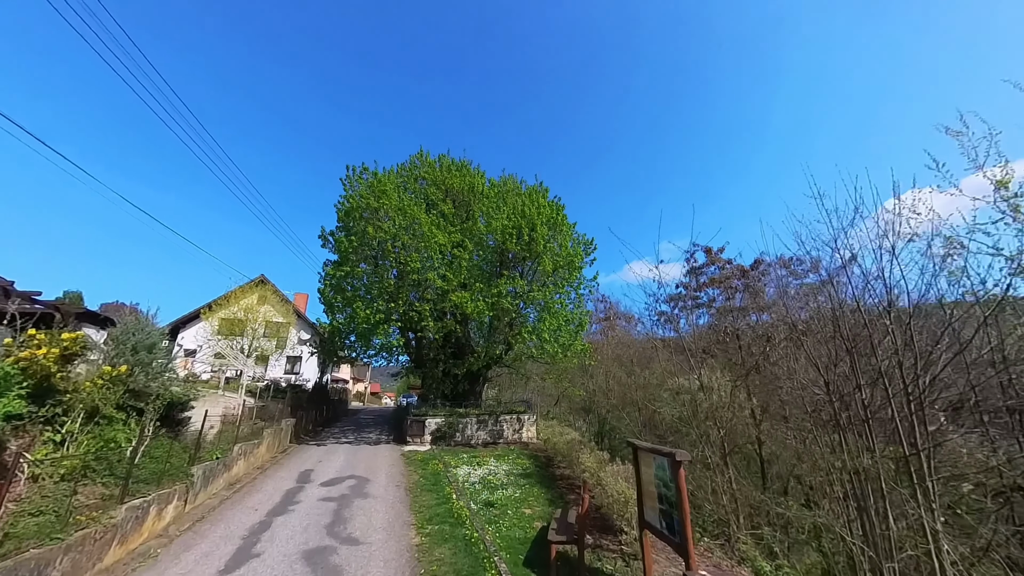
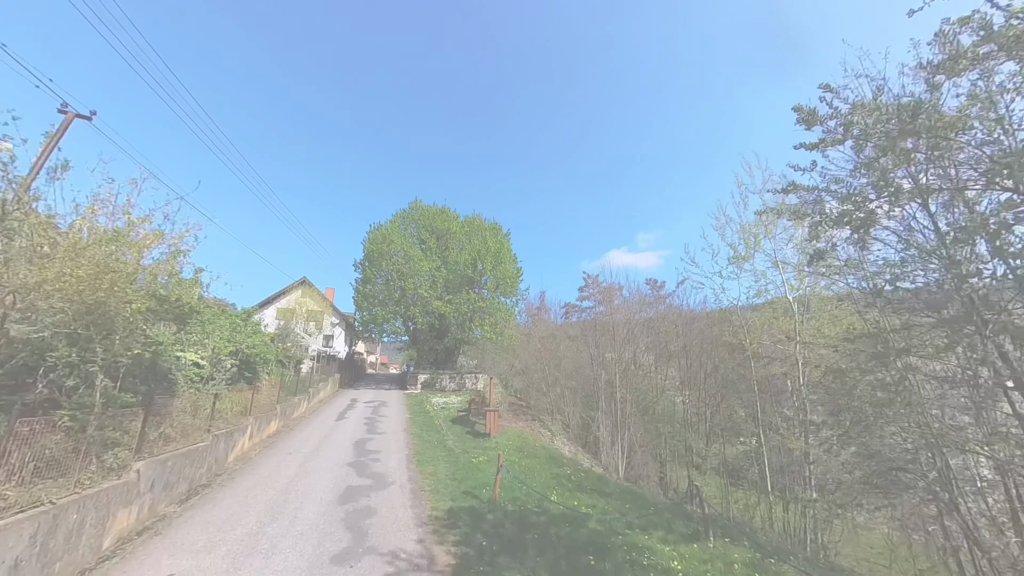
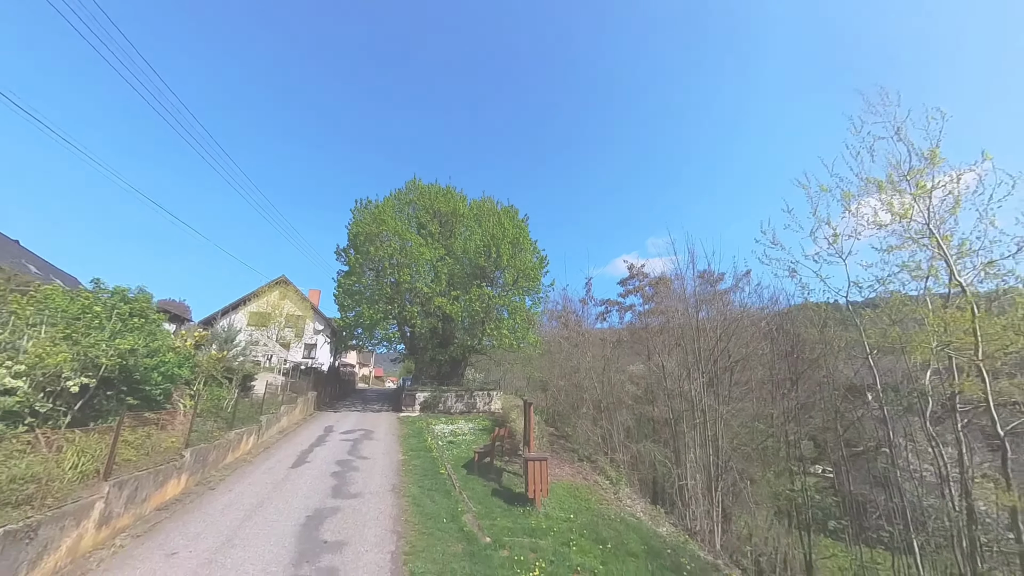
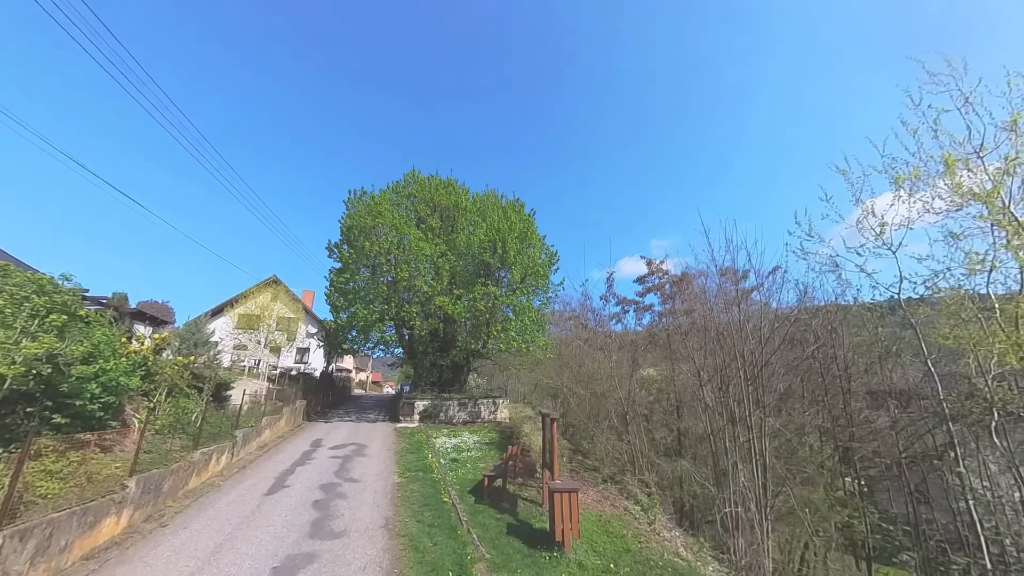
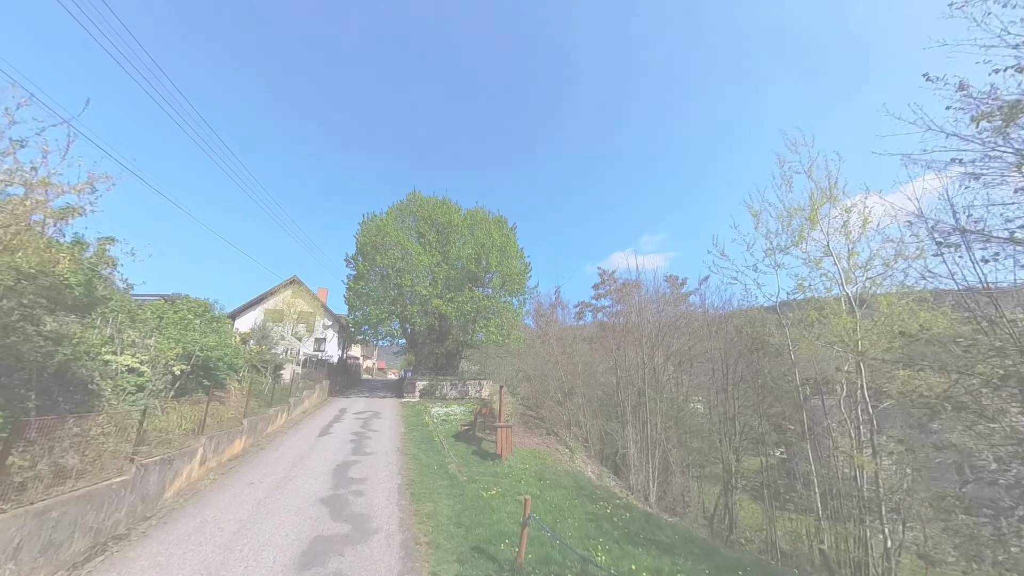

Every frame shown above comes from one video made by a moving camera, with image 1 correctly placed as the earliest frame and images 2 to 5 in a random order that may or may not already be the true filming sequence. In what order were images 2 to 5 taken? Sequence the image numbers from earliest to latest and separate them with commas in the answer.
4, 3, 5, 2
